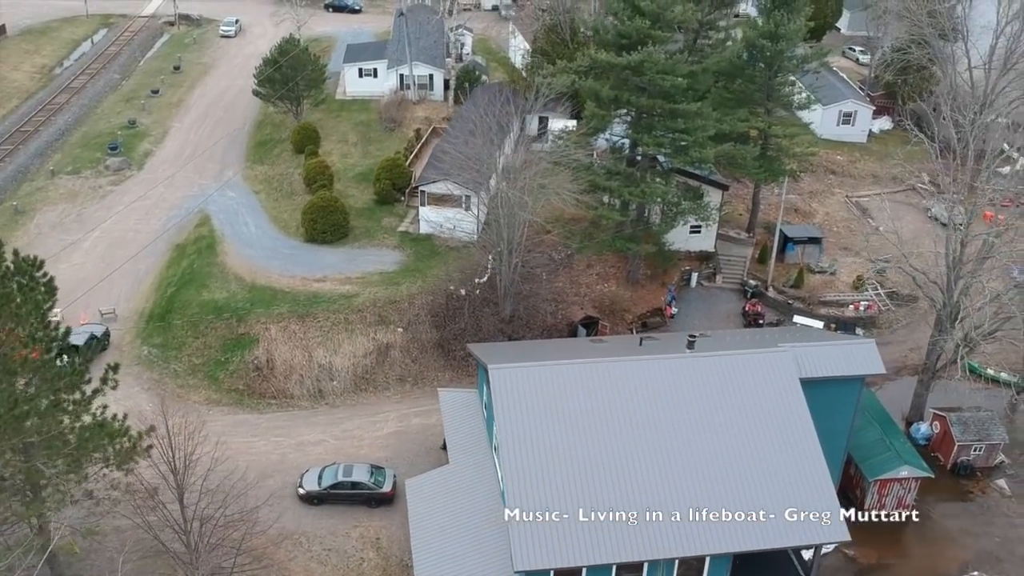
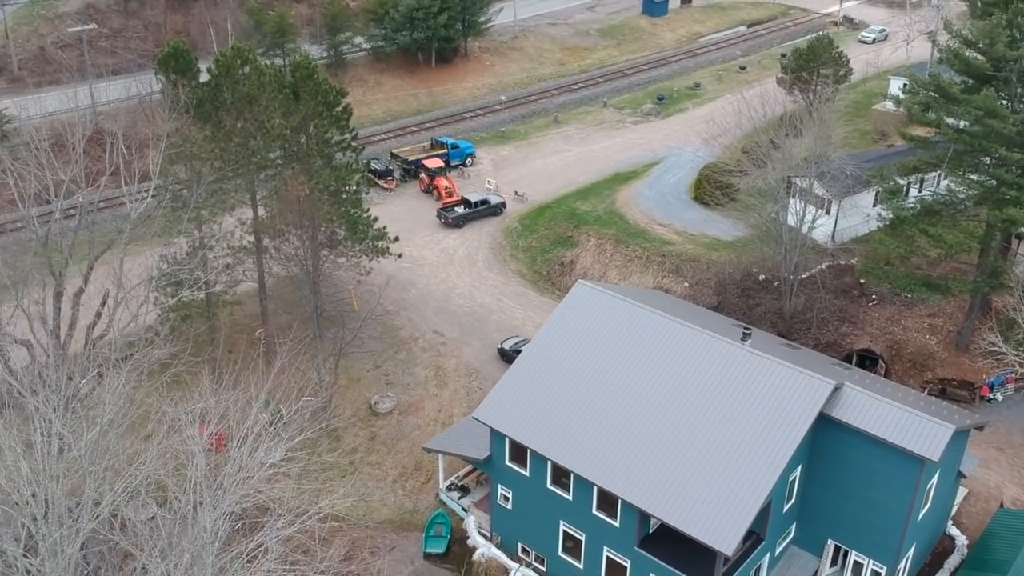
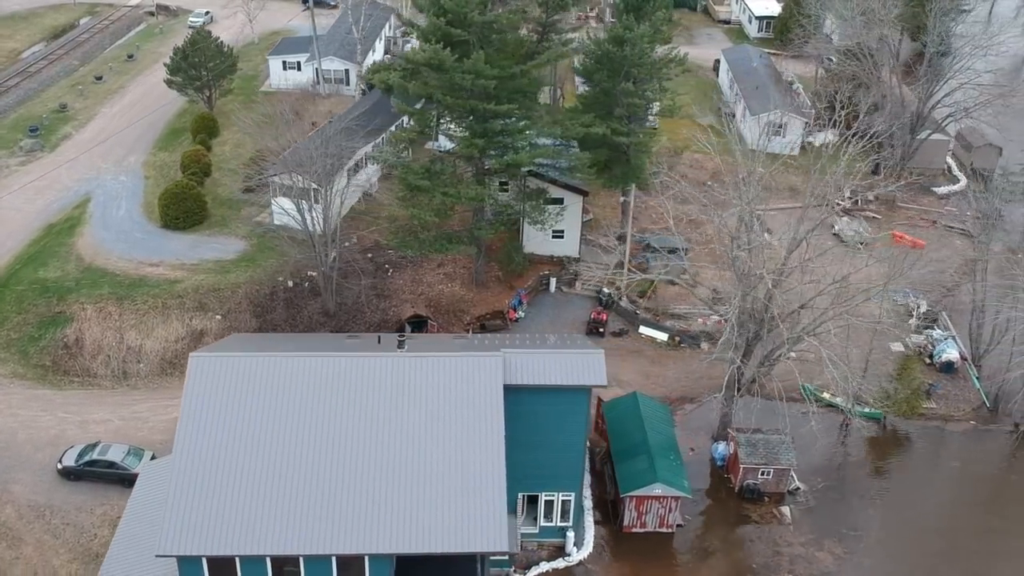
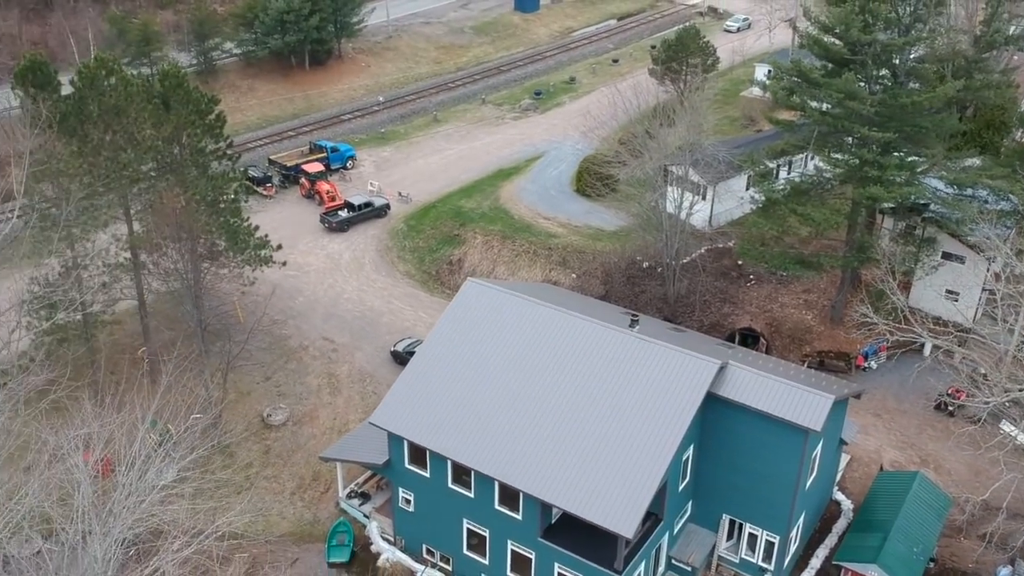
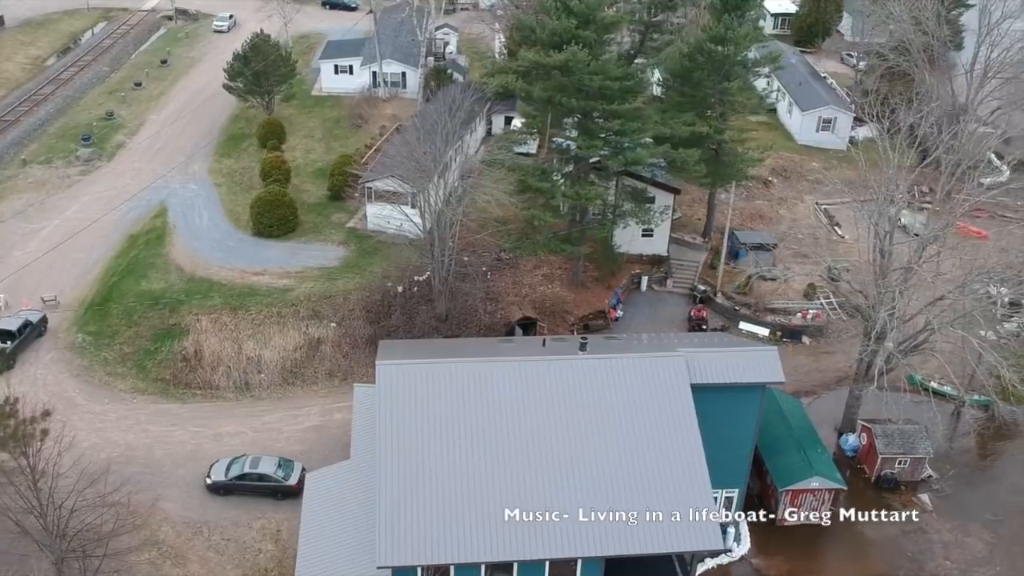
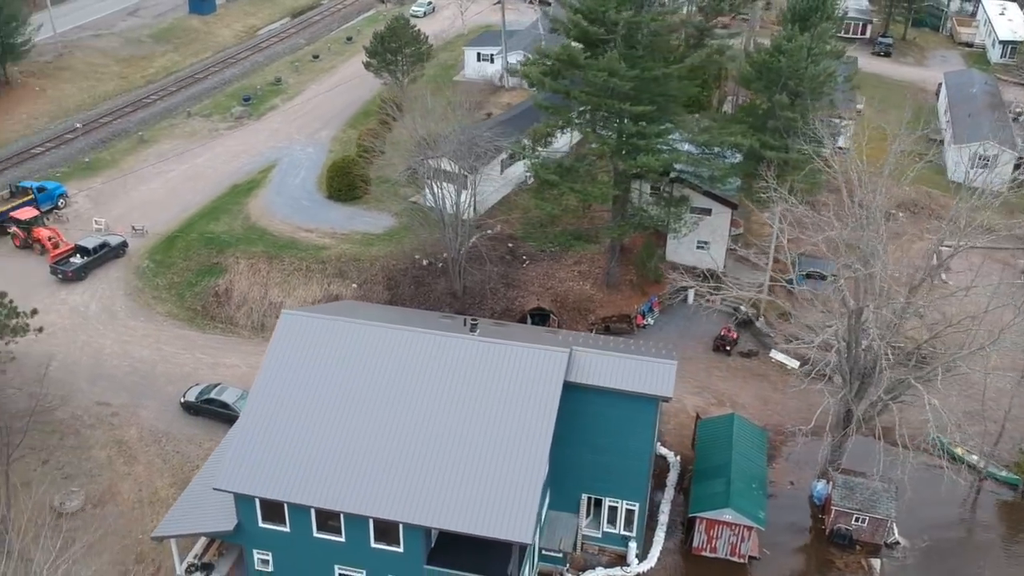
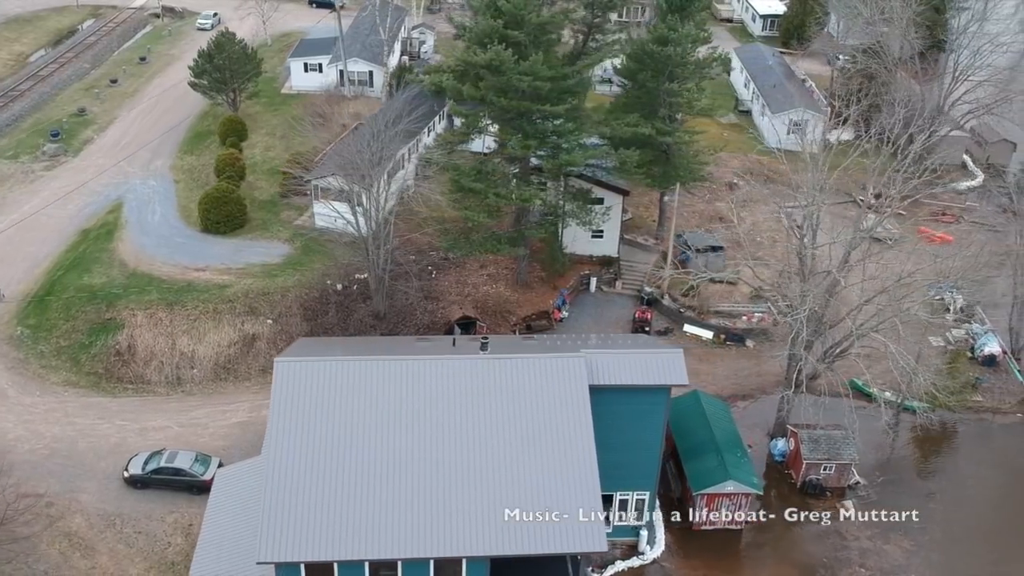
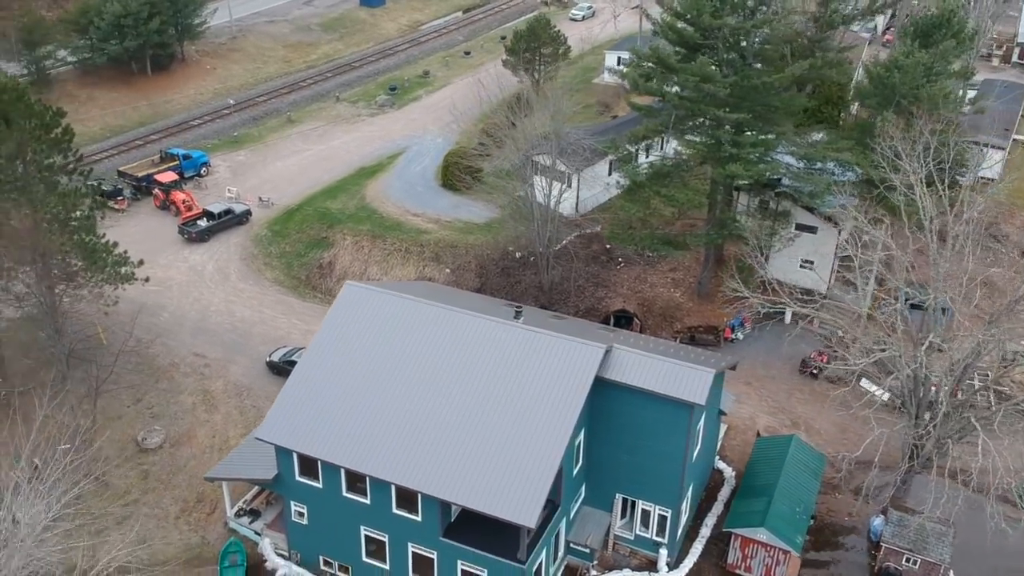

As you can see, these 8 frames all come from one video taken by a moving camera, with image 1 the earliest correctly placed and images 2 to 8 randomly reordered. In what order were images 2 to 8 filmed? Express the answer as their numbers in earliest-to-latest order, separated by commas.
5, 7, 3, 6, 8, 4, 2
